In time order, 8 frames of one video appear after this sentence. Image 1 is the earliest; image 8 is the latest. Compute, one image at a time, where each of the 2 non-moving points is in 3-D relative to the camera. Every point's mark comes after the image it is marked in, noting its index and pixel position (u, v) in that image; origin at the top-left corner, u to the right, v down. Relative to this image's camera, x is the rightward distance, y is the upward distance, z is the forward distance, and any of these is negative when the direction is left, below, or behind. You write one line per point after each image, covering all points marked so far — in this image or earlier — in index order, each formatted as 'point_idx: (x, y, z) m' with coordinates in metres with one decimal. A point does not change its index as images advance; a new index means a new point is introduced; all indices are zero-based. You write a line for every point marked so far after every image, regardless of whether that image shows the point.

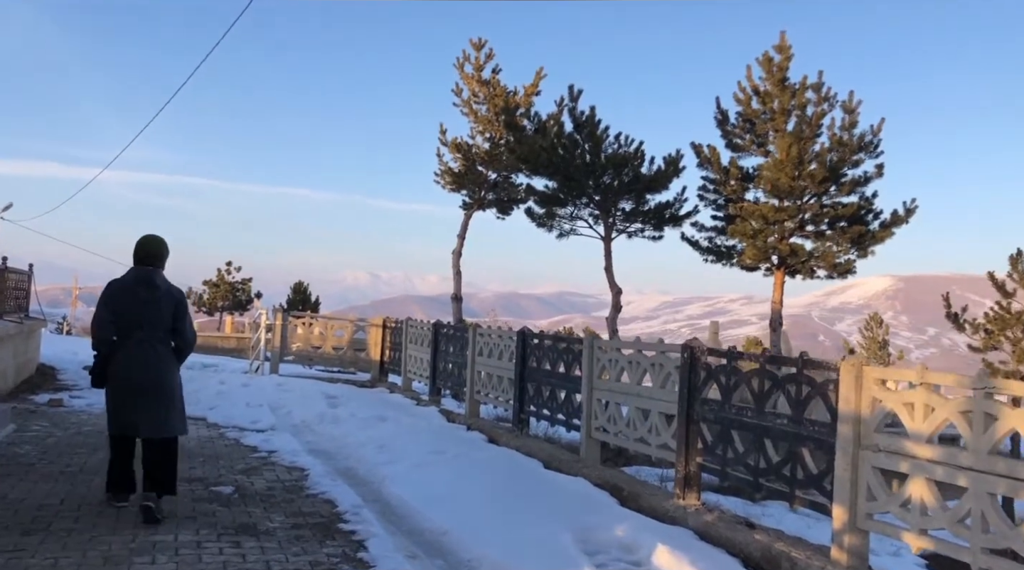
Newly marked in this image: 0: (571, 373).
0: (+0.6, -0.9, +8.9) m
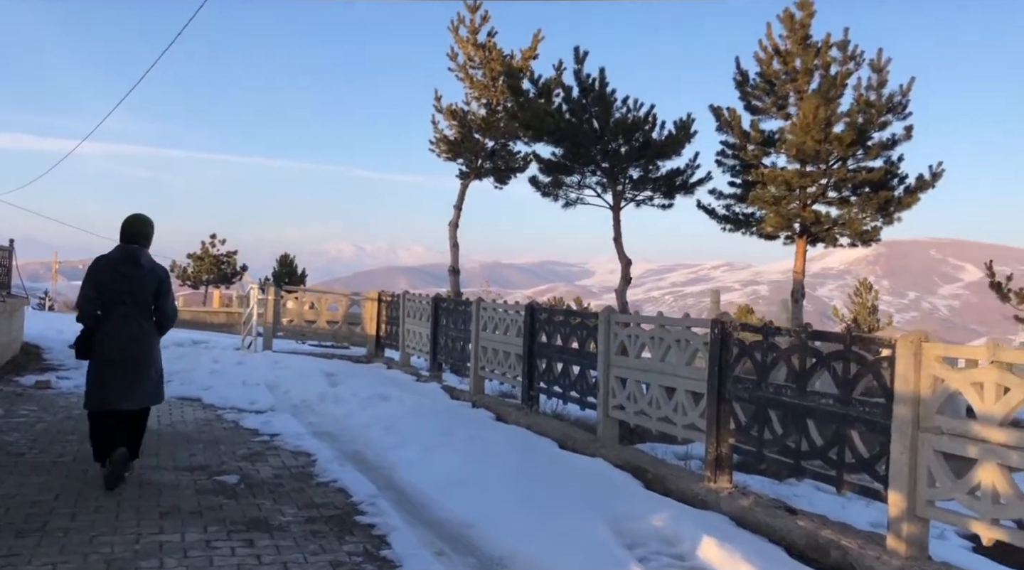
0: (+0.7, -0.6, +8.5) m
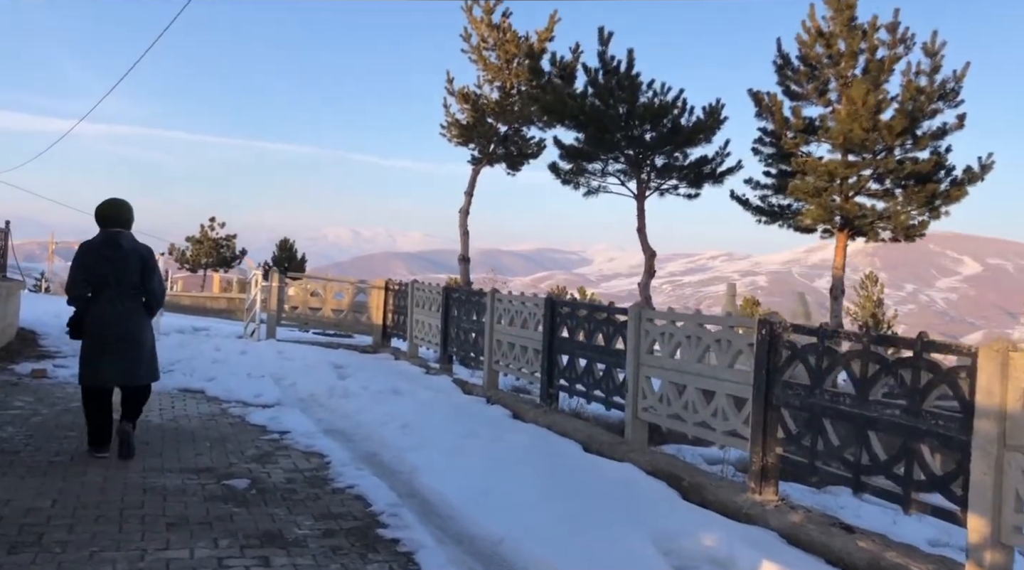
0: (+0.9, -0.6, +8.1) m
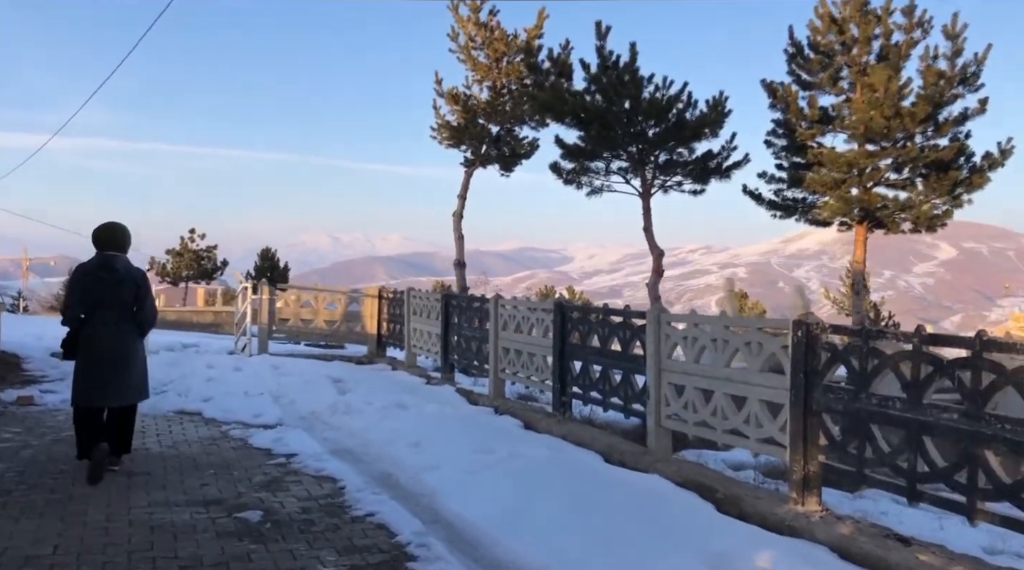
0: (+1.1, -0.6, +7.8) m
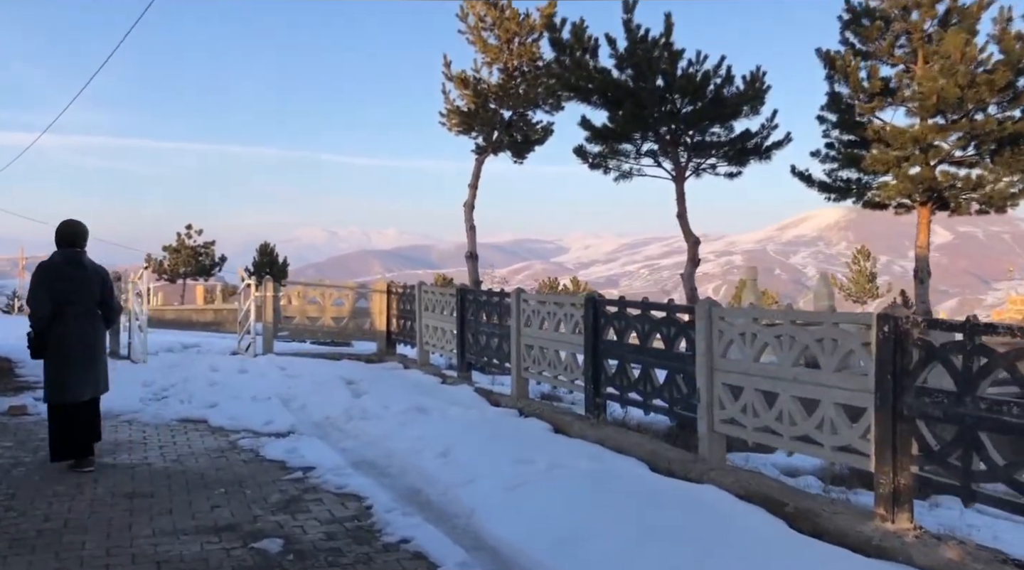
0: (+1.4, -0.5, +7.1) m
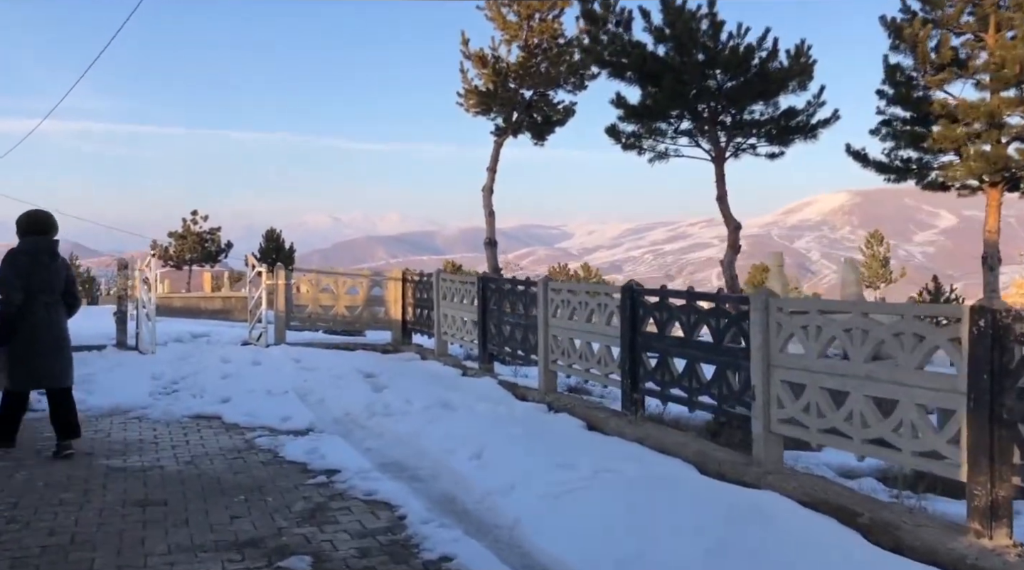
0: (+1.6, -0.4, +6.6) m
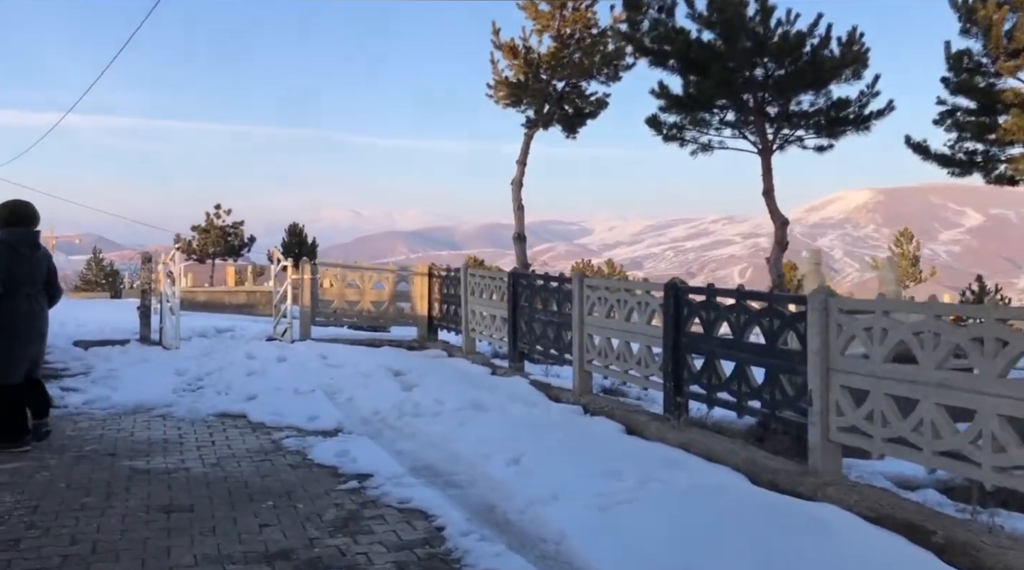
0: (+1.9, -0.4, +6.2) m
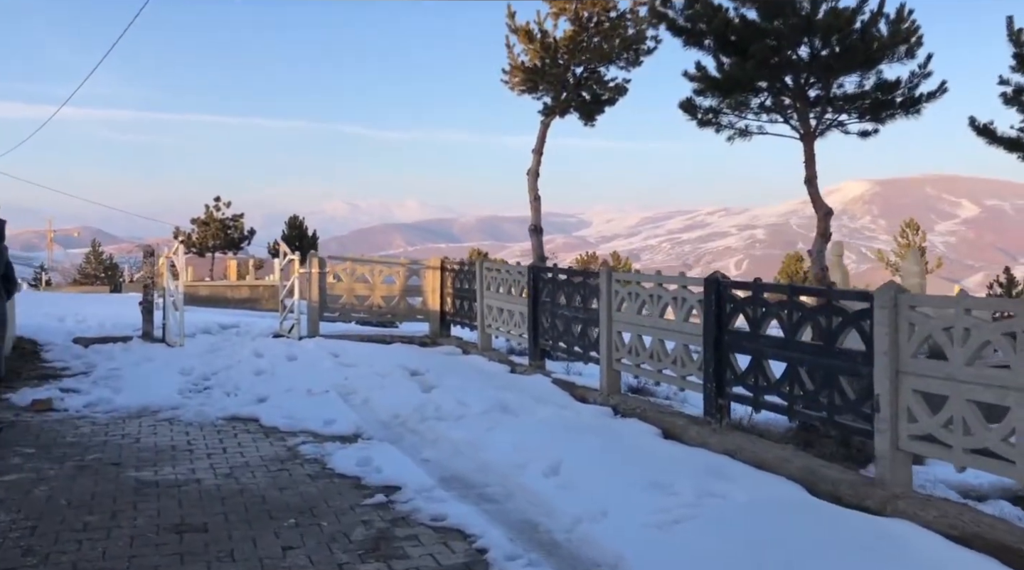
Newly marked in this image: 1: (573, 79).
0: (+2.2, -0.4, +5.8) m
1: (+1.0, +4.6, +19.1) m
